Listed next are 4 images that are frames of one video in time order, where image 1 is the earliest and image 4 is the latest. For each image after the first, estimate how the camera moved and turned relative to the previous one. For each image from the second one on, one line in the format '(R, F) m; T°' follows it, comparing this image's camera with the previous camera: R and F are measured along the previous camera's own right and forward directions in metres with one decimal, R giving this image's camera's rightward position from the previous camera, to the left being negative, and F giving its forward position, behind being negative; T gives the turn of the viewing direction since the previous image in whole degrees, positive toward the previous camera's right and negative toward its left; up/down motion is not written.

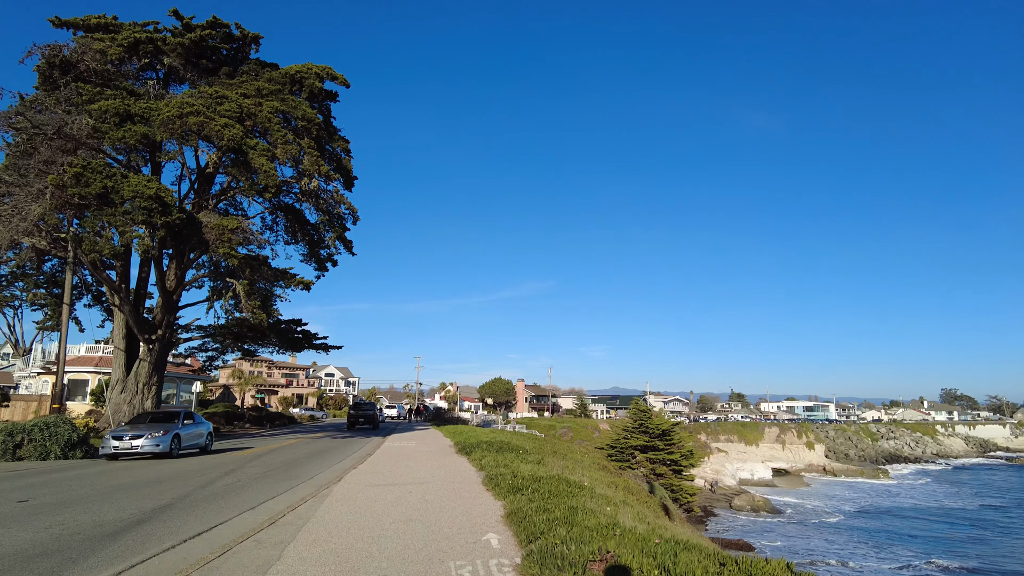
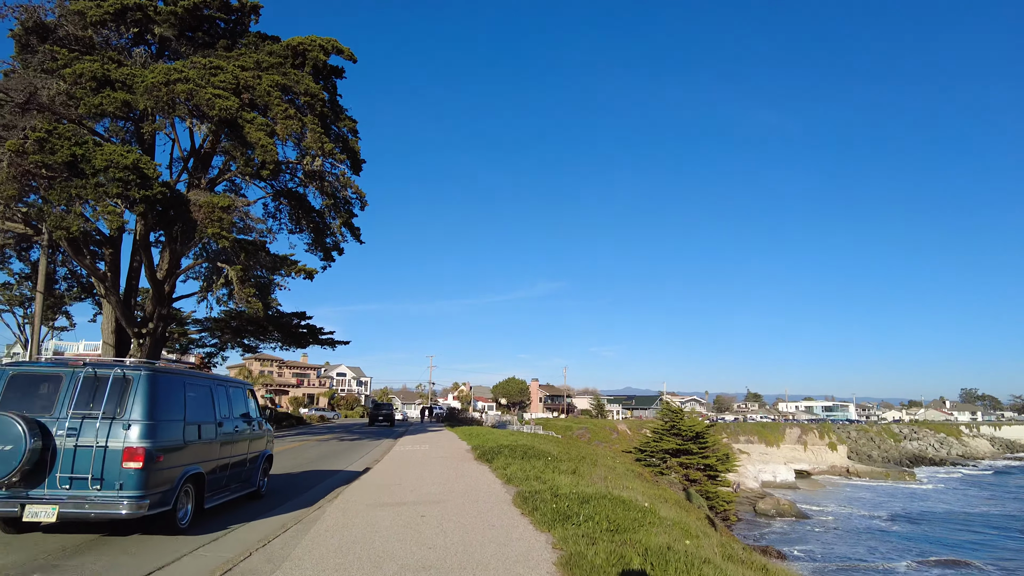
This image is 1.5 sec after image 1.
(-0.4, +2.3) m; -1°
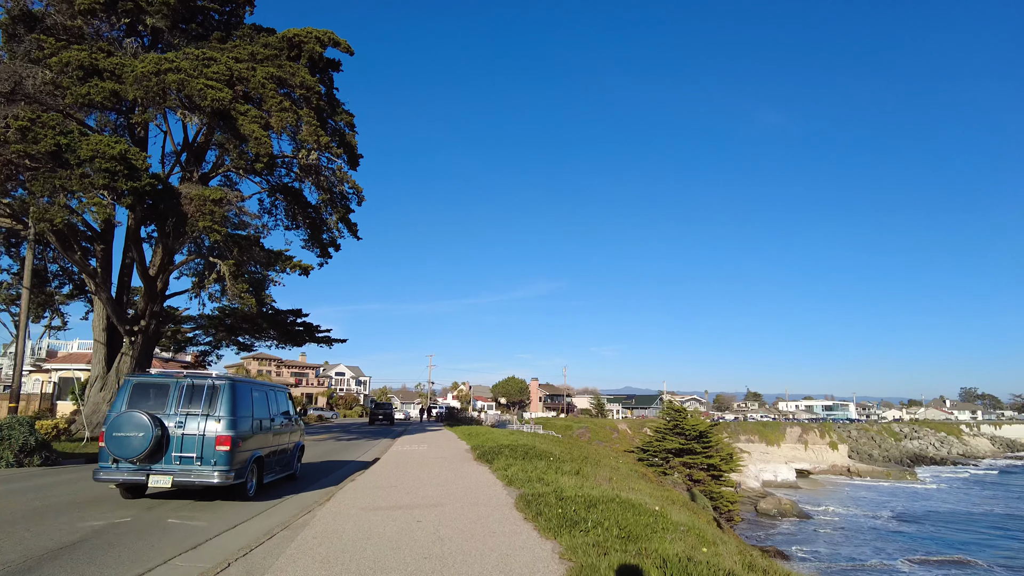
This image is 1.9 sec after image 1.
(0.0, +0.5) m; 0°
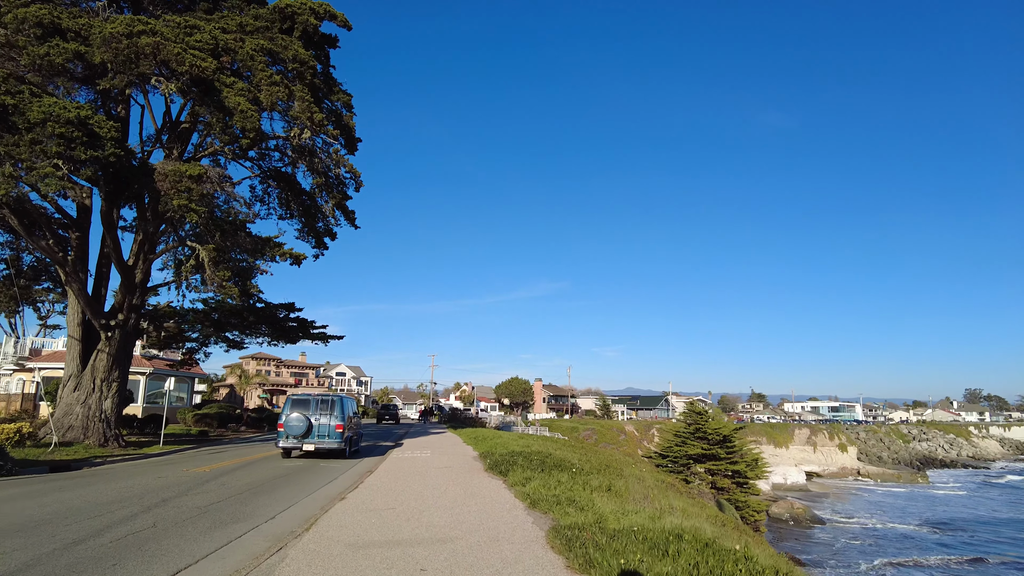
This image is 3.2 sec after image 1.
(-0.3, +2.0) m; 0°
